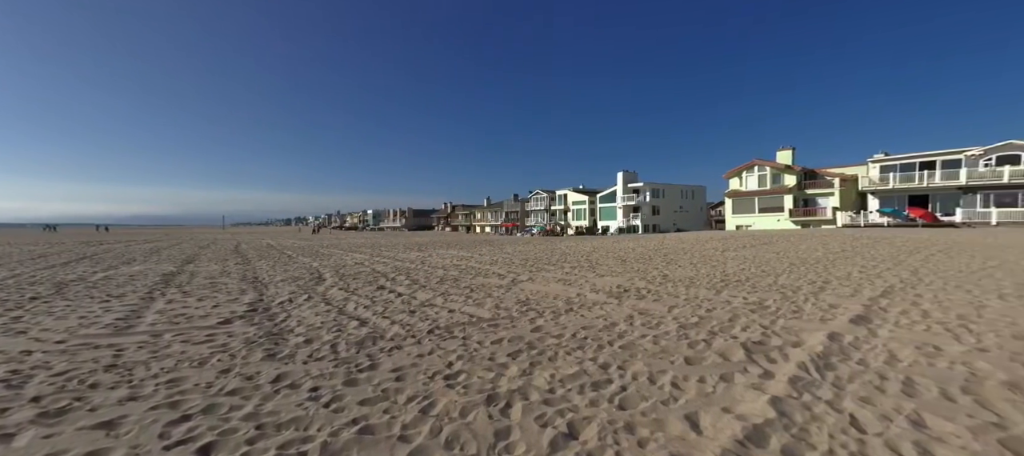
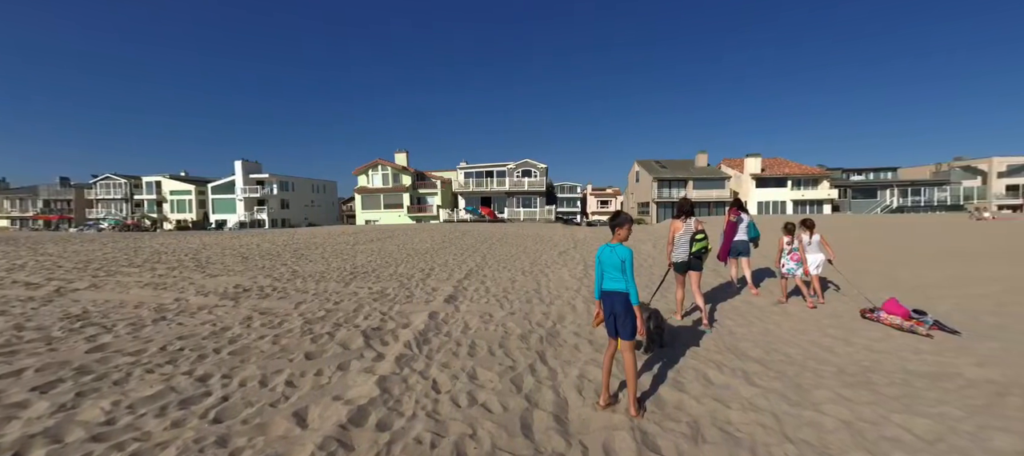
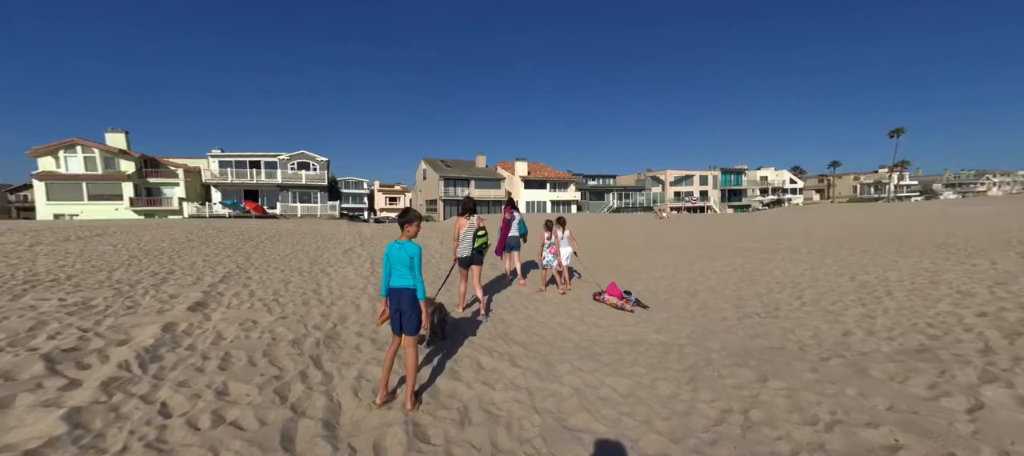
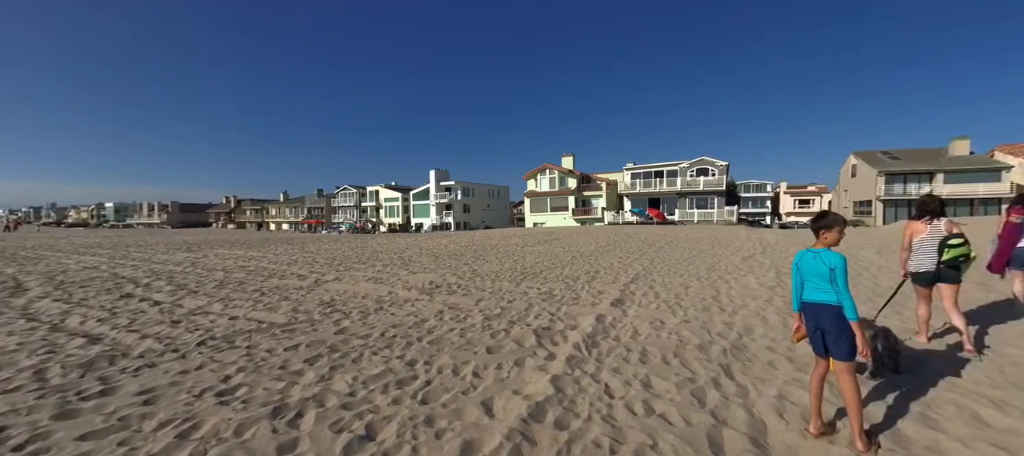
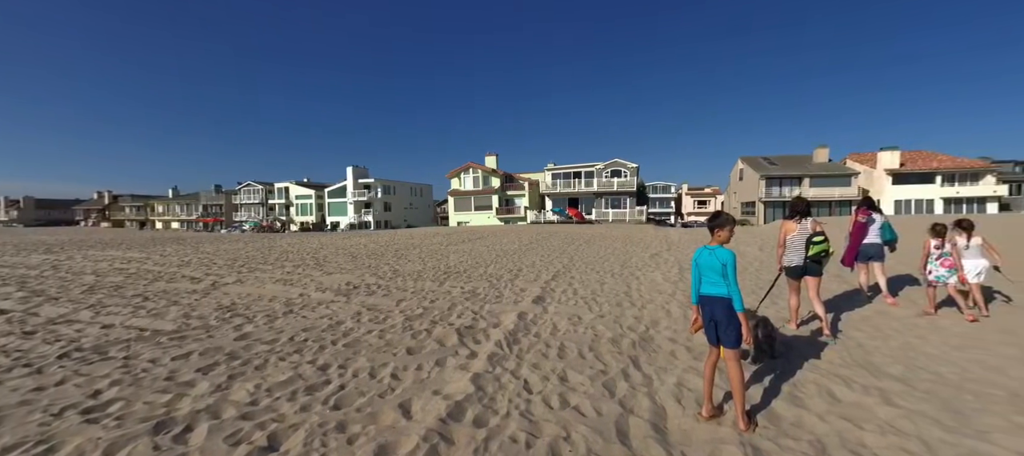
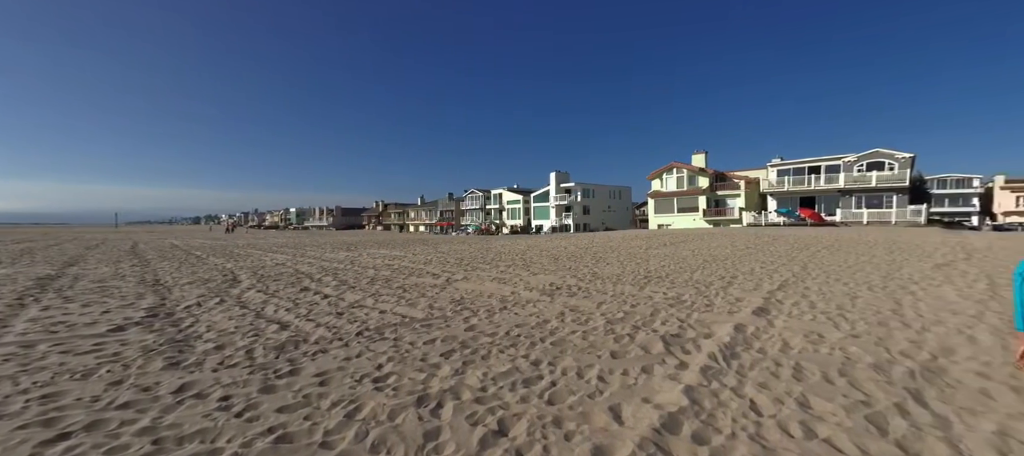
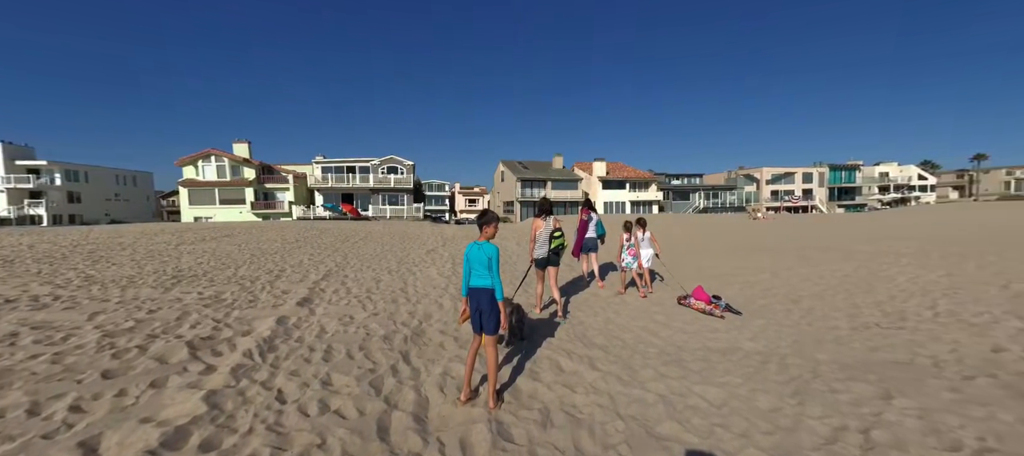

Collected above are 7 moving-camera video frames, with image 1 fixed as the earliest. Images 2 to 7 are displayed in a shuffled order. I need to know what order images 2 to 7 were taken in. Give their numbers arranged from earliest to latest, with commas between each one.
6, 4, 5, 2, 7, 3
